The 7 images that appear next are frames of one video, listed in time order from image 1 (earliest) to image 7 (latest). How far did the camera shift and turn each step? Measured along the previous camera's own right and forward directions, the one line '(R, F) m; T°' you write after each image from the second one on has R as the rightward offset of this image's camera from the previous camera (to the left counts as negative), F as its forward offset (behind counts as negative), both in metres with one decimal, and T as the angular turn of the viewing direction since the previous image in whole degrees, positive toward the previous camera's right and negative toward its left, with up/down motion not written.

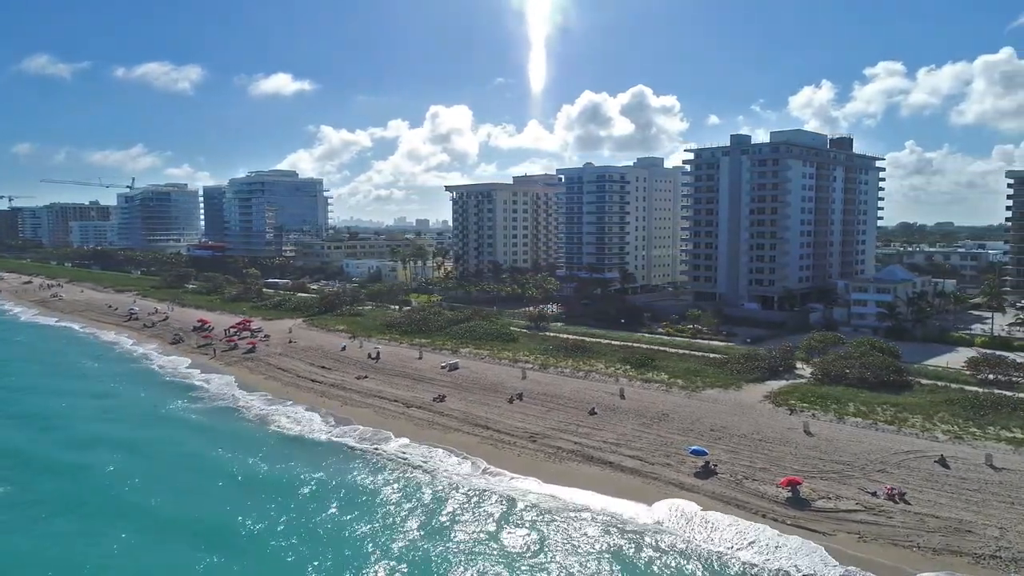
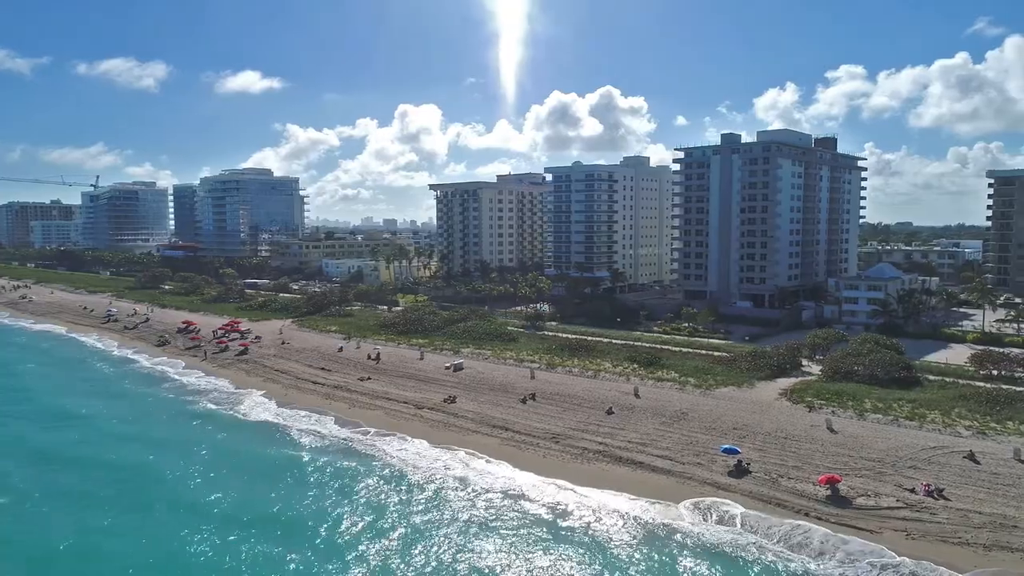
(-2.5, +0.7) m; +2°
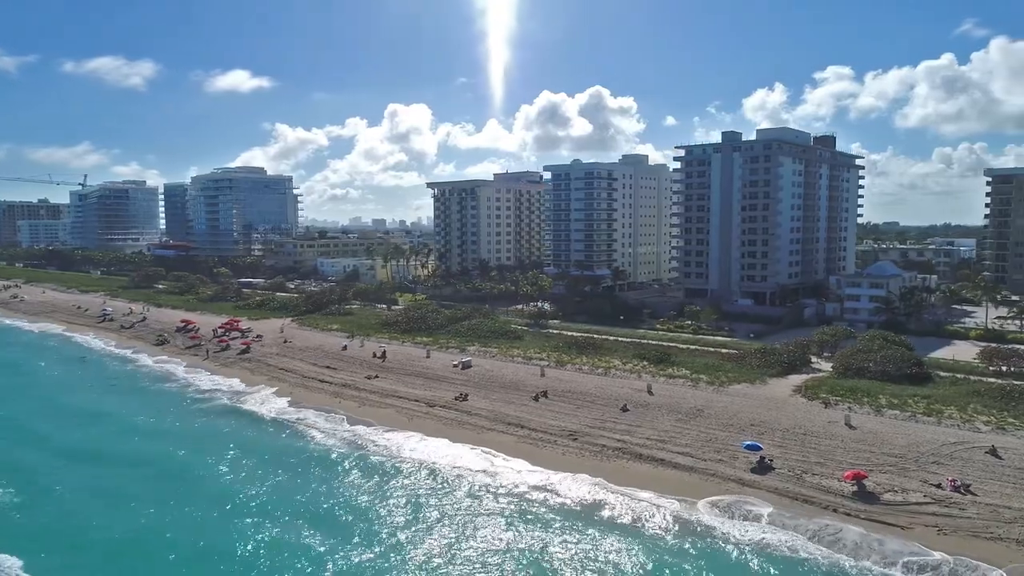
(-1.3, +0.4) m; +1°
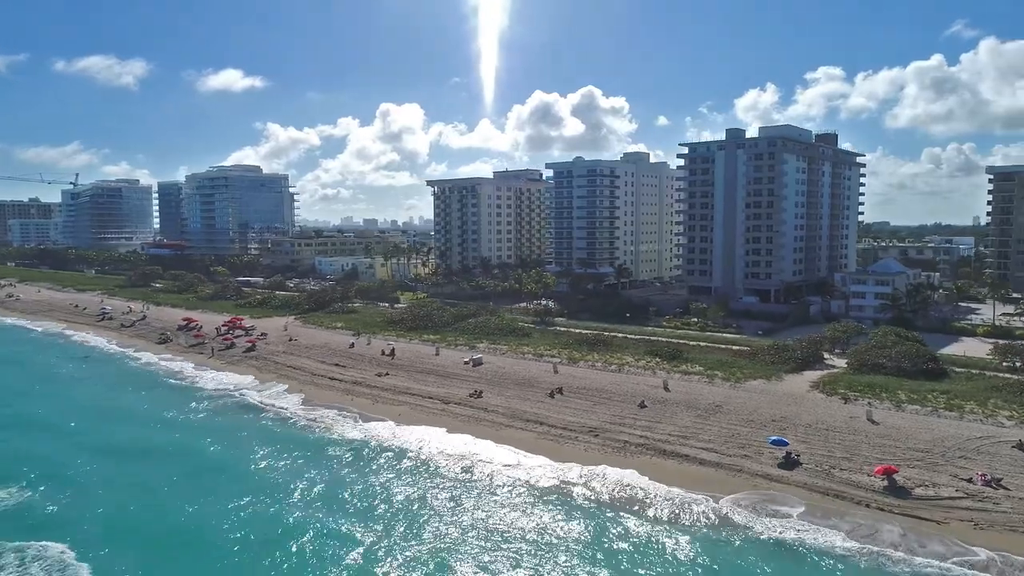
(-1.3, +0.4) m; +1°
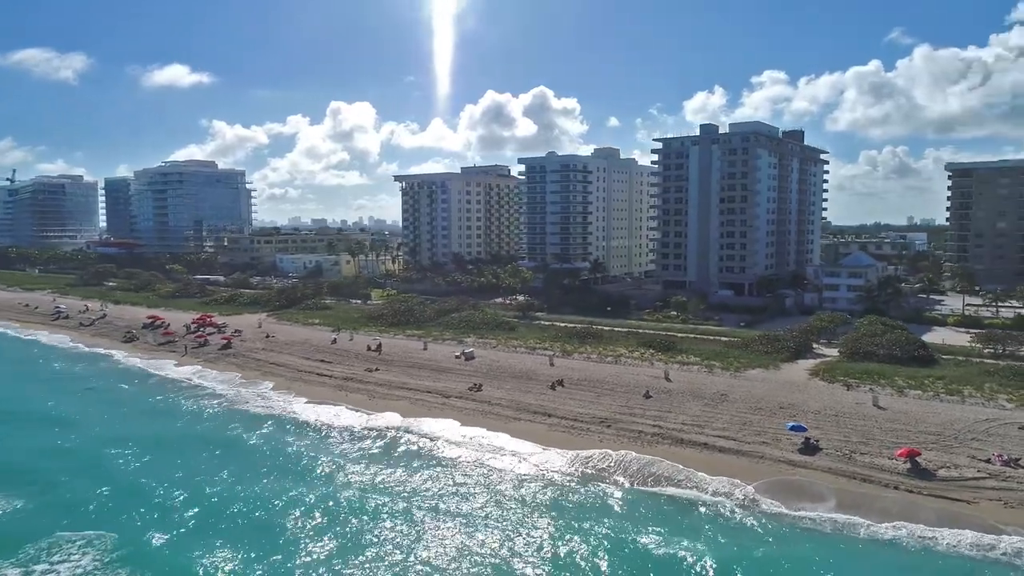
(-2.7, +0.9) m; +4°
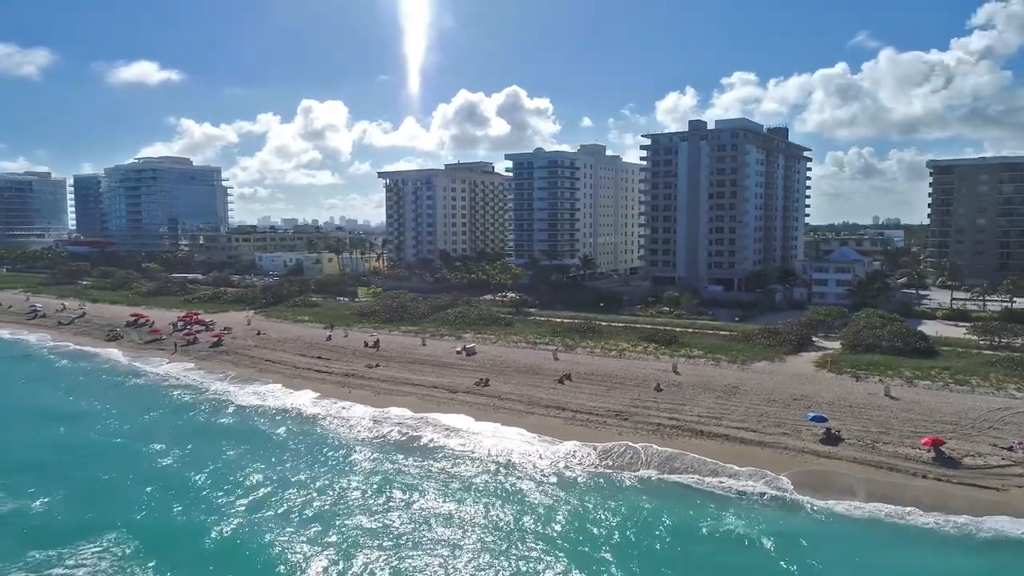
(-1.9, +0.6) m; +2°
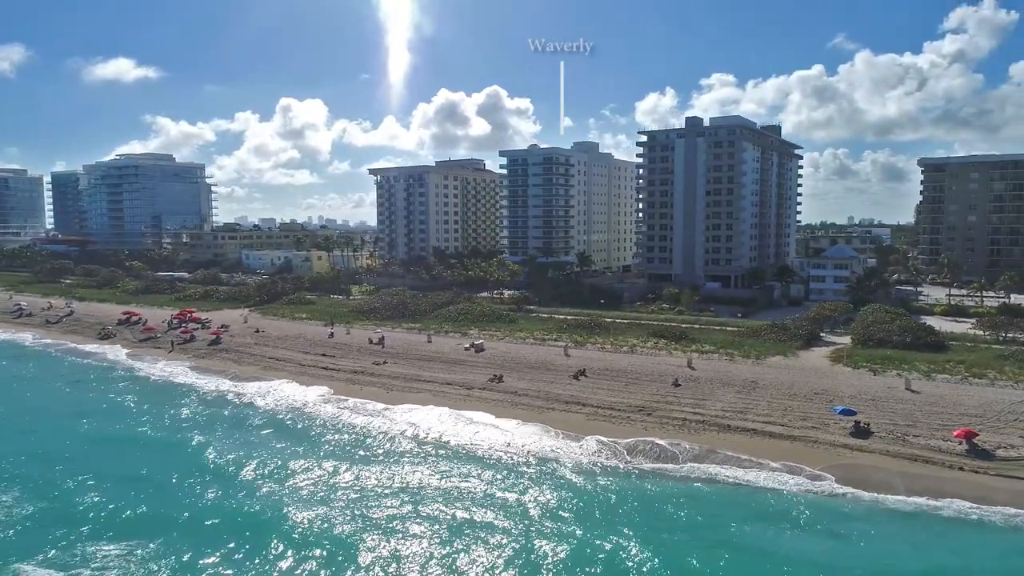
(-1.9, +0.6) m; +1°
